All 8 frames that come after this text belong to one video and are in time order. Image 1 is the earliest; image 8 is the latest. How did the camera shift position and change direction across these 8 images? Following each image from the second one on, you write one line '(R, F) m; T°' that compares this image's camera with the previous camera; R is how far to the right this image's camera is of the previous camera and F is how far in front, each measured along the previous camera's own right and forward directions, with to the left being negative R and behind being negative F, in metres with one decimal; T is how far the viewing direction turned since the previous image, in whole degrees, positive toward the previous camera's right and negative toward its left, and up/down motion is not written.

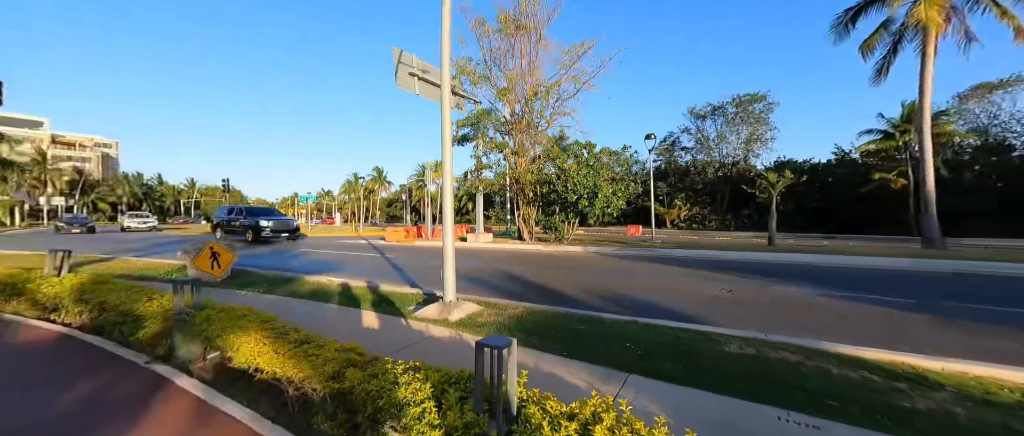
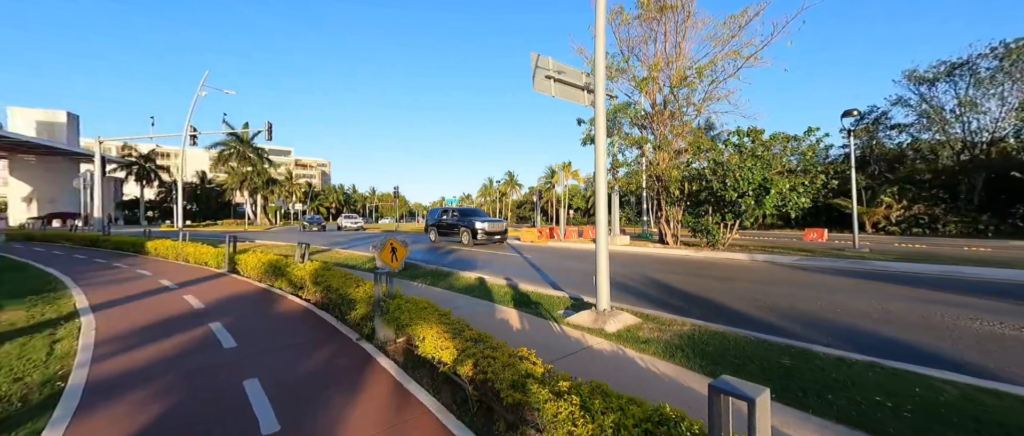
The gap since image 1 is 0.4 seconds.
(-0.4, +0.2) m; -21°
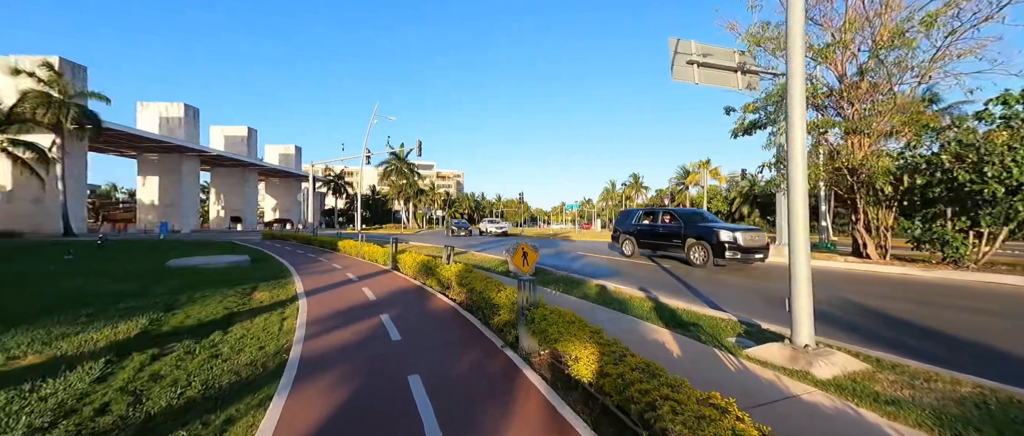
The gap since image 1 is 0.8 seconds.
(-0.4, +0.3) m; -20°
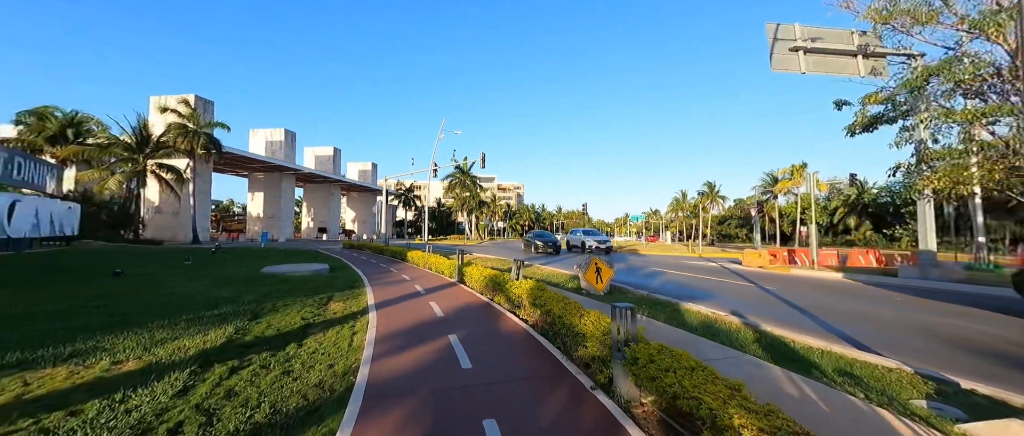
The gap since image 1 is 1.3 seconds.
(-0.3, +0.7) m; -10°
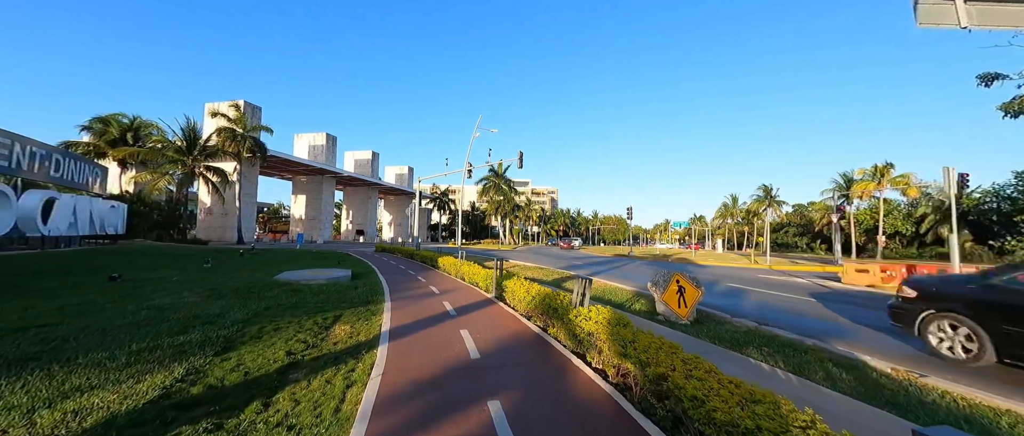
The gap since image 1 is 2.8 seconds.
(-0.5, +2.3) m; -5°
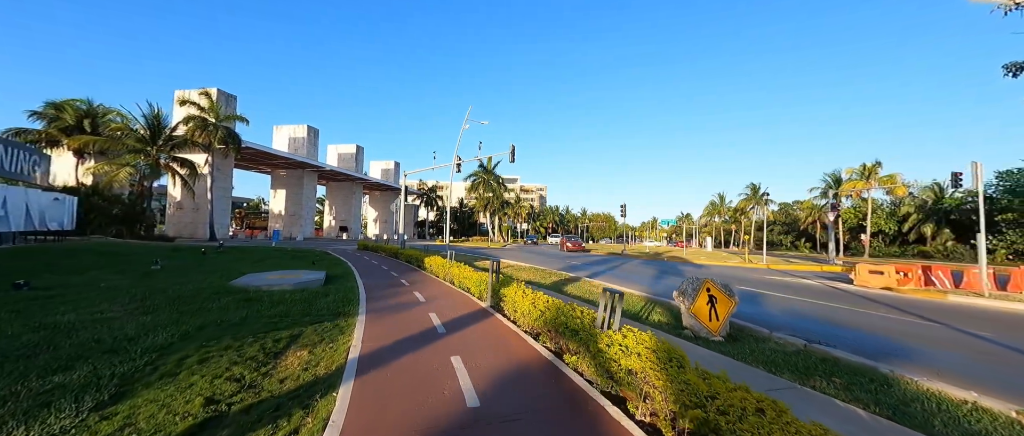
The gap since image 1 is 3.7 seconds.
(-0.3, +1.4) m; +2°
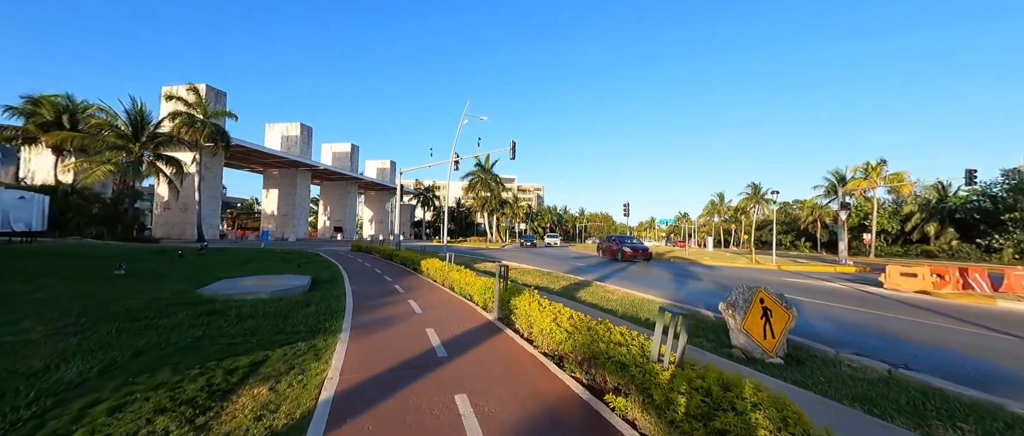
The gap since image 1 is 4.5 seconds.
(-0.3, +1.2) m; +1°
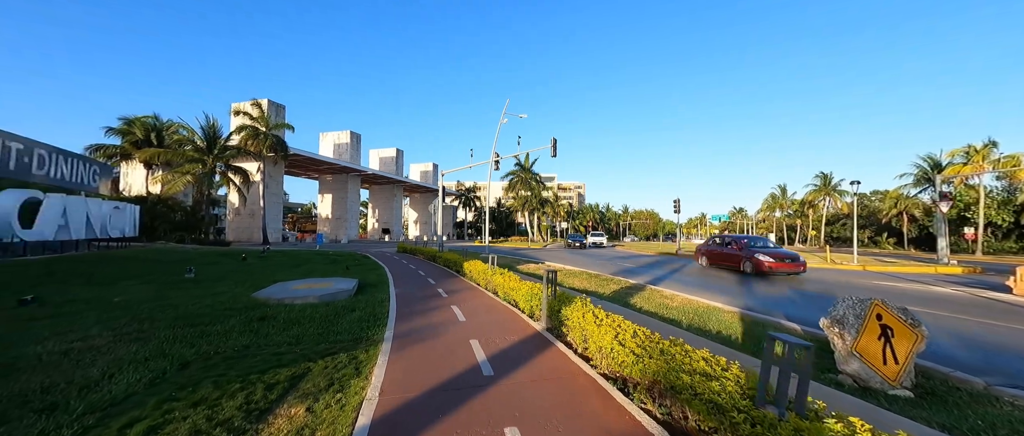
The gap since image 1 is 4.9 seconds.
(-0.1, +0.6) m; -7°
